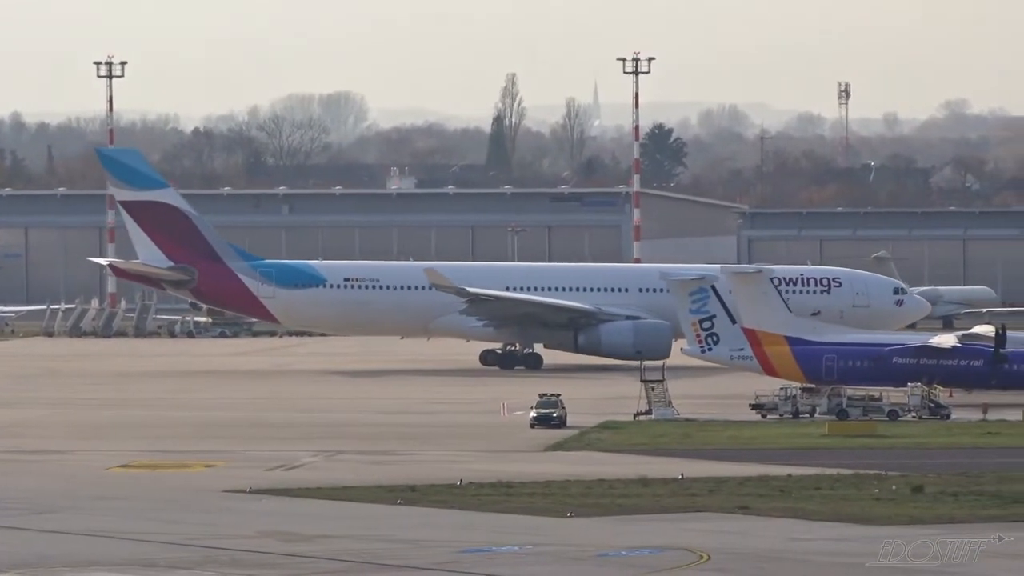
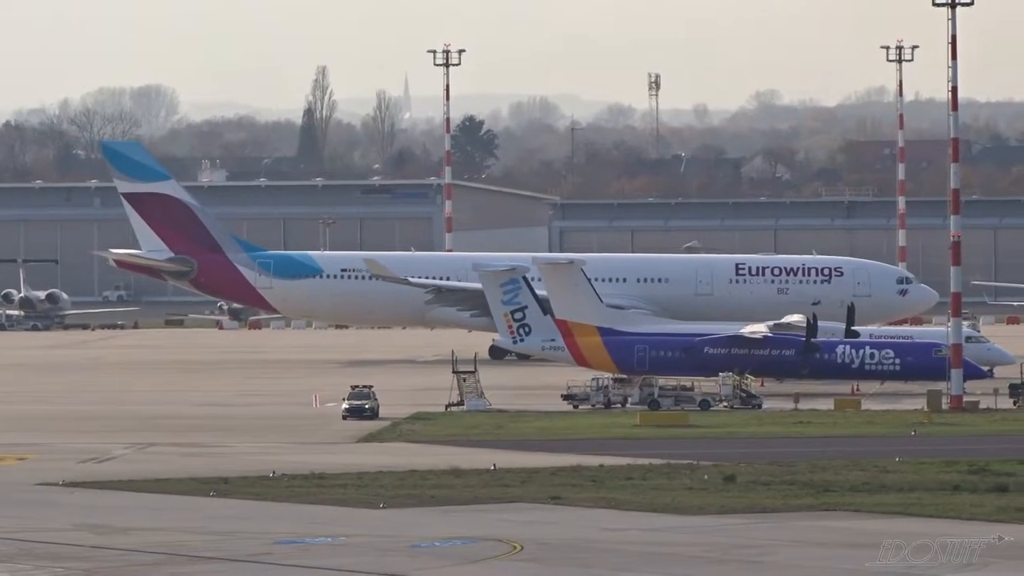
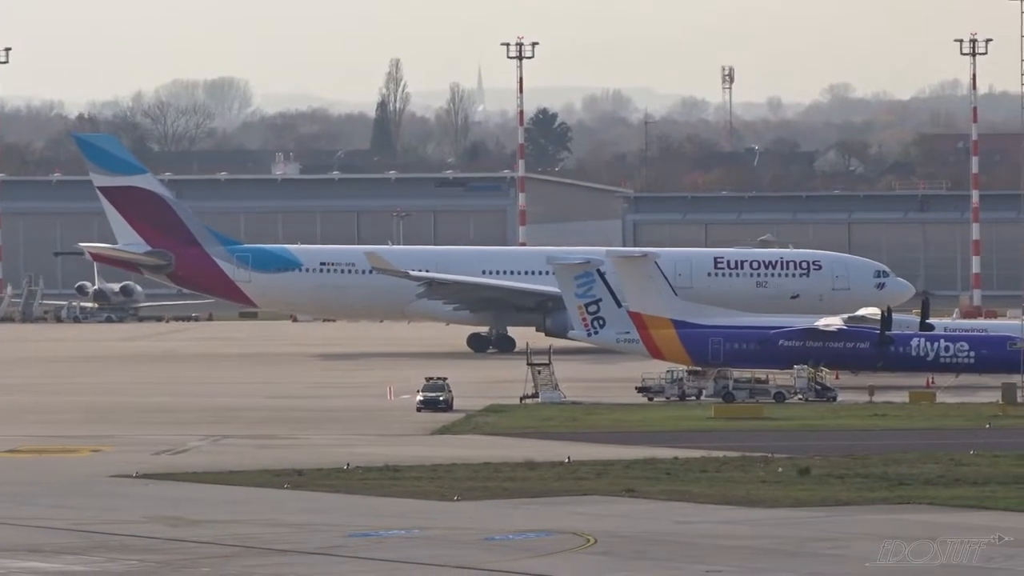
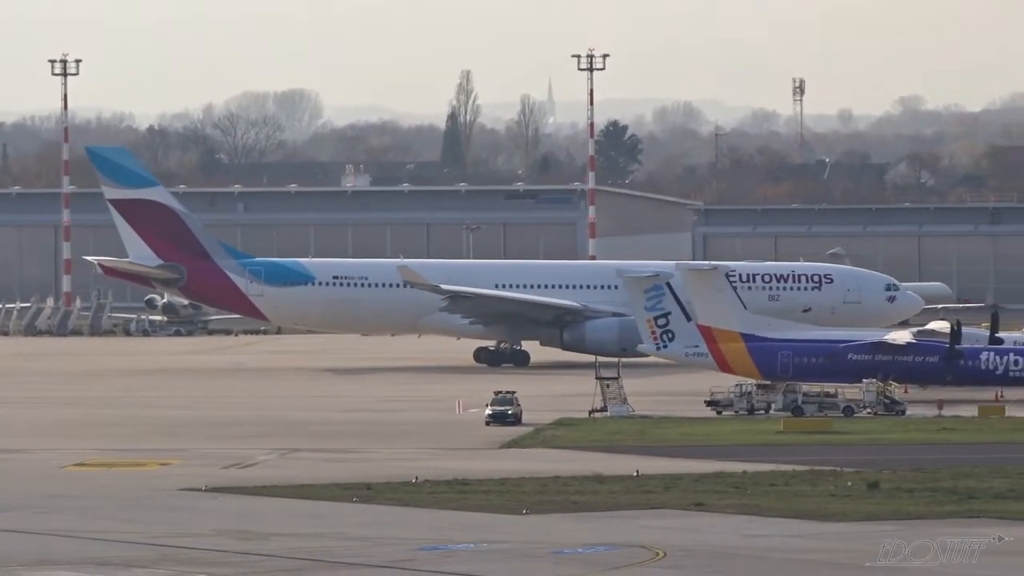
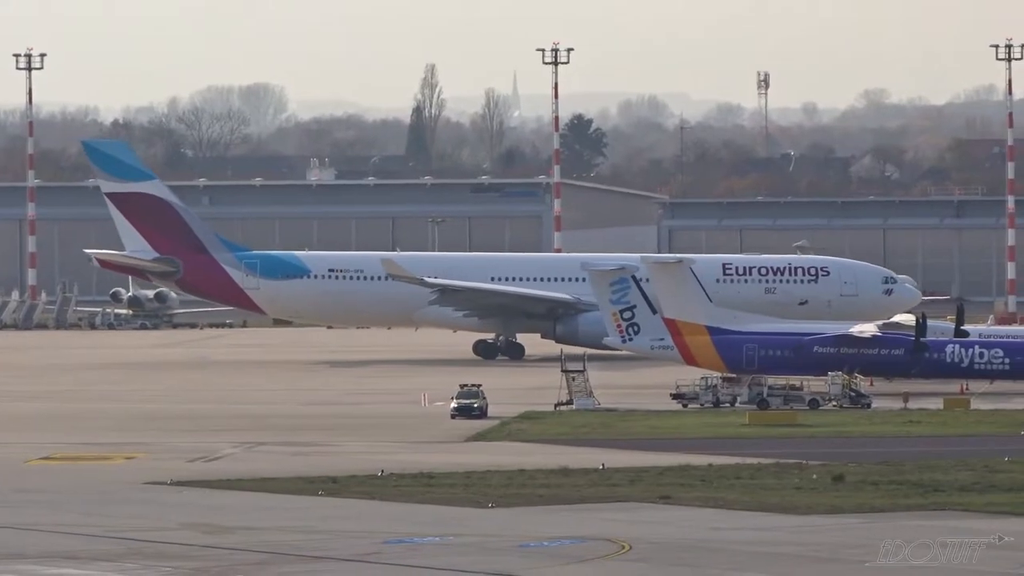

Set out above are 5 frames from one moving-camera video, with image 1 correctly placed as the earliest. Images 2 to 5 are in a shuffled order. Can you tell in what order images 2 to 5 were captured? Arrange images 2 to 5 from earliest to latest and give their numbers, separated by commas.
4, 5, 3, 2
